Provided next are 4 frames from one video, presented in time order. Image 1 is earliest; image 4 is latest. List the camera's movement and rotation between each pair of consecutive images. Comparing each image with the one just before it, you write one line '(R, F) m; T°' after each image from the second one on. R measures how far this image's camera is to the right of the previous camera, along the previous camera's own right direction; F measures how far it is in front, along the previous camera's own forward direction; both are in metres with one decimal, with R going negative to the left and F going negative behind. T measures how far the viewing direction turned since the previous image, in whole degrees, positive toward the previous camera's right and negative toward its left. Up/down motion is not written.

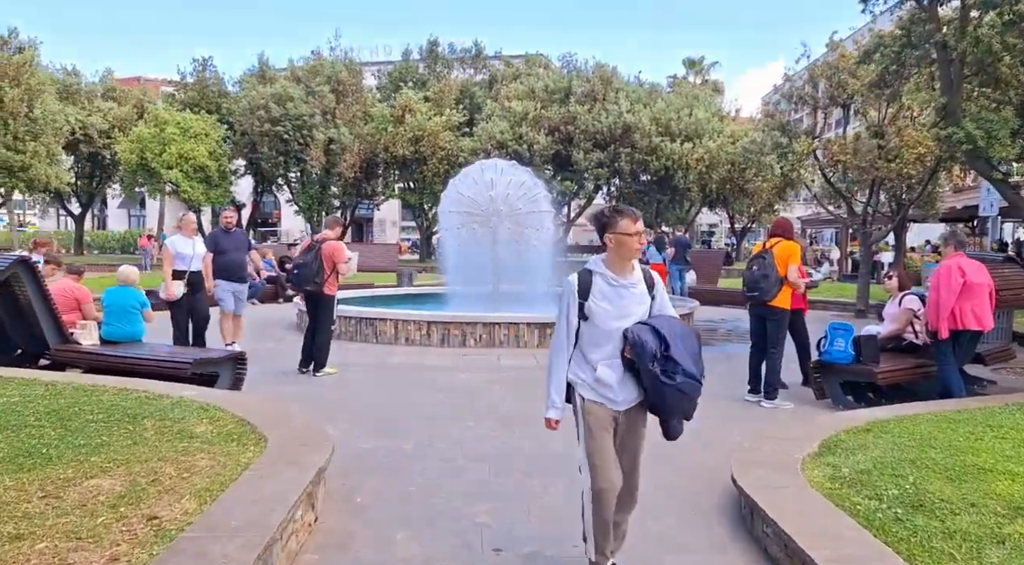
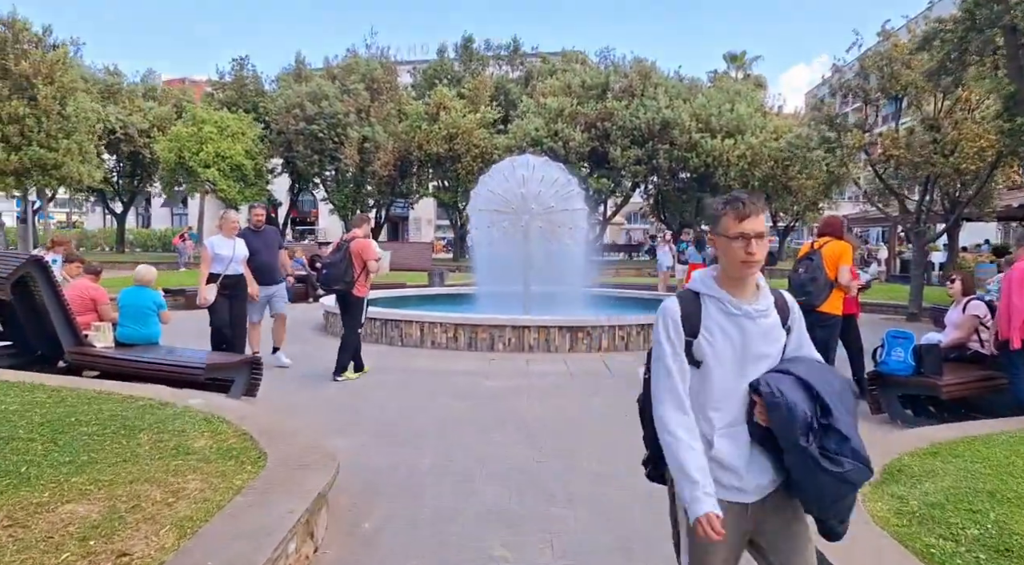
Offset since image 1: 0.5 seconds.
(+0.1, +0.4) m; -3°
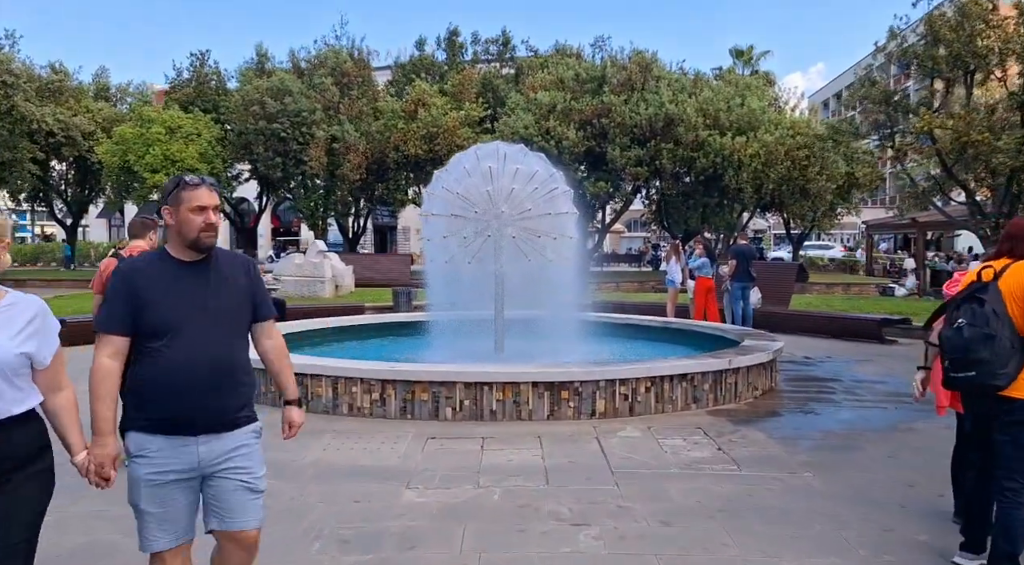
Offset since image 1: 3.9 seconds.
(+0.4, +3.1) m; 0°
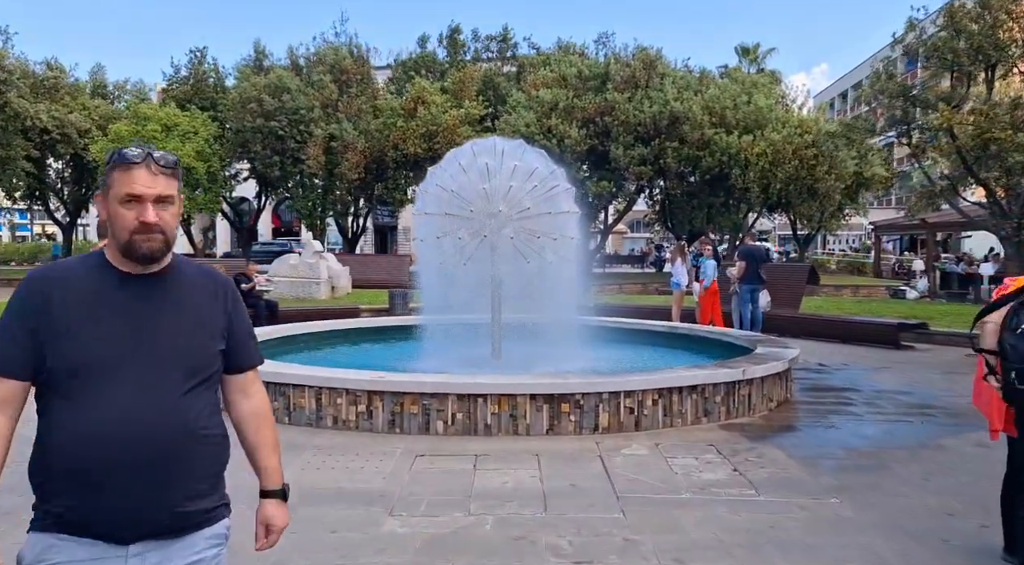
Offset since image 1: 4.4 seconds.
(+0.1, +0.5) m; 0°
